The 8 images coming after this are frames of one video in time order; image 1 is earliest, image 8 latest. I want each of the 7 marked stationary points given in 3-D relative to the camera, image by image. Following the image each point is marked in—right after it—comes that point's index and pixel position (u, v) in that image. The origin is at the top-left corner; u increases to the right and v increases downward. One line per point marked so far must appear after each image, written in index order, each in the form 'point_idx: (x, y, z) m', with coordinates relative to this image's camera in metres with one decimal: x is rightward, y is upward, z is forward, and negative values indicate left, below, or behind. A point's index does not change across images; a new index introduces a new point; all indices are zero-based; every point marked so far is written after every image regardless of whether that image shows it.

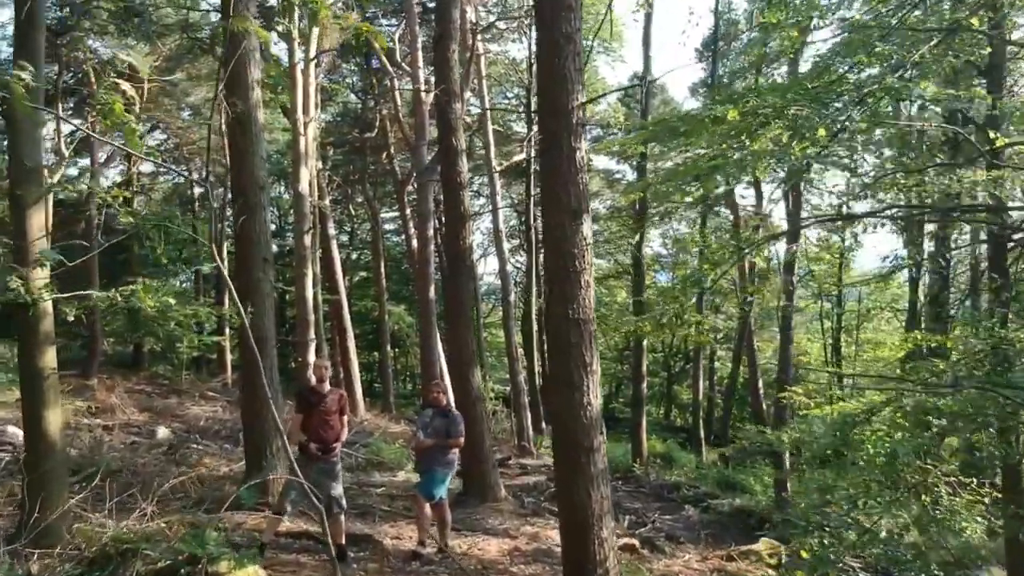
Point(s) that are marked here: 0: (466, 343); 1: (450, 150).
0: (-0.4, -0.5, +8.7) m
1: (-0.5, +1.2, +8.7) m
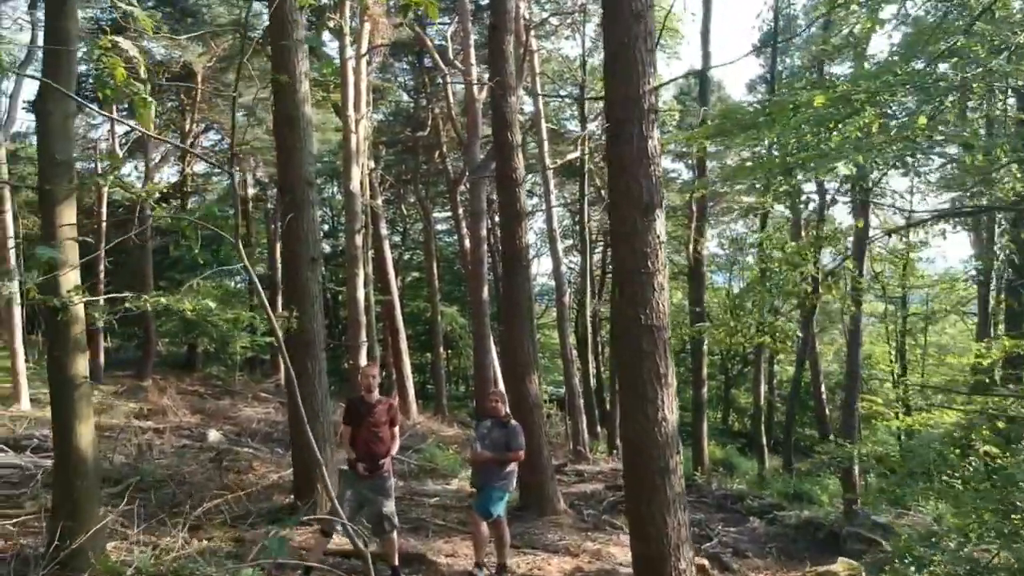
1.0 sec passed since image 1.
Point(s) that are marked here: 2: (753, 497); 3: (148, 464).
0: (+0.1, -0.5, +8.4) m
1: (-0.1, +1.1, +8.4) m
2: (+3.1, -2.7, +13.7) m
3: (-2.8, -1.4, +8.0) m
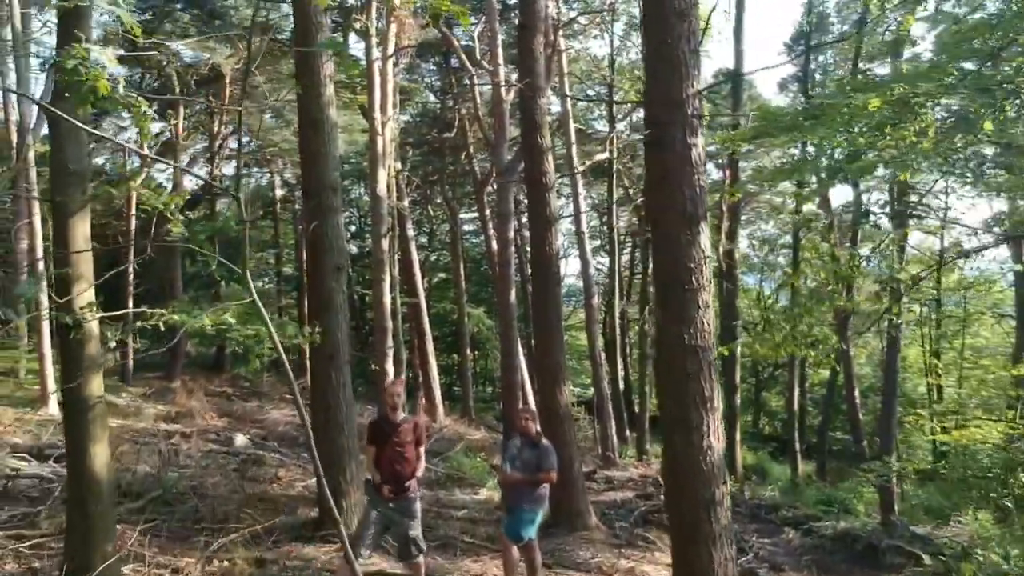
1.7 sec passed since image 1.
0: (+0.3, -0.5, +8.1) m
1: (+0.2, +1.1, +8.1) m
2: (+3.5, -2.8, +13.4) m
3: (-2.6, -1.4, +7.9) m
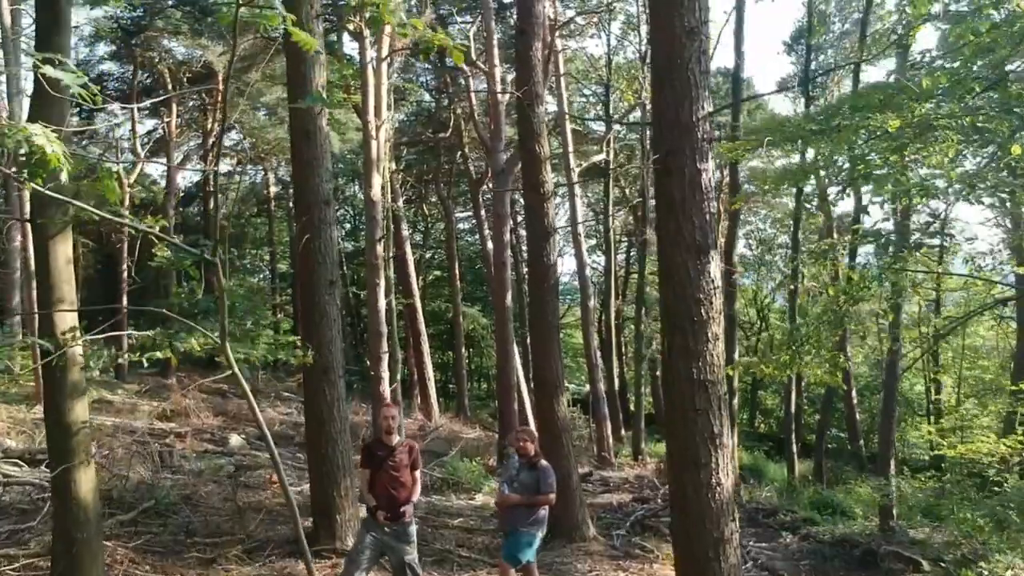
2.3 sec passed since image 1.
0: (+0.3, -0.6, +8.0) m
1: (+0.2, +1.0, +8.0) m
2: (+3.5, -2.8, +13.3) m
3: (-2.6, -1.5, +7.8) m
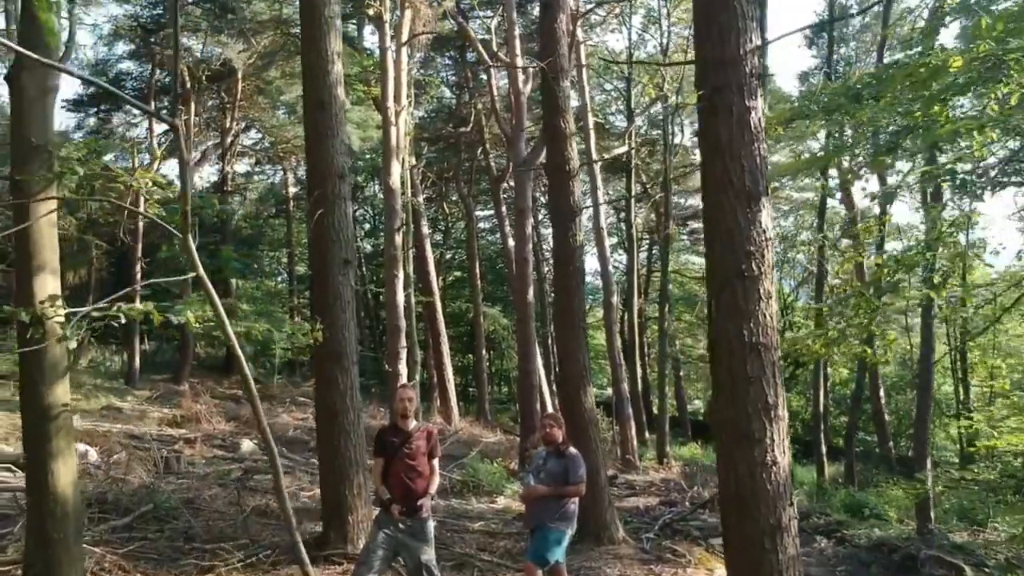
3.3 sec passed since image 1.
0: (+0.5, -0.5, +7.6) m
1: (+0.3, +1.1, +7.6) m
2: (+3.7, -2.7, +12.8) m
3: (-2.4, -1.4, +7.4) m
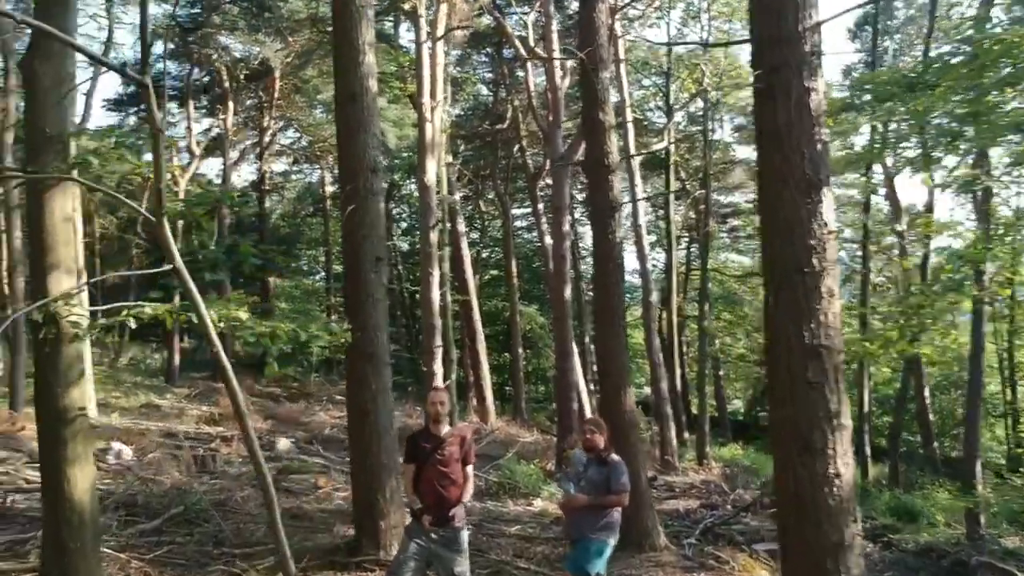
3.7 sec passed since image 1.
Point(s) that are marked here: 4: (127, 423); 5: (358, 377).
0: (+0.7, -0.5, +7.4) m
1: (+0.6, +1.1, +7.4) m
2: (+4.2, -2.7, +12.5) m
3: (-2.2, -1.4, +7.3) m
4: (-5.0, -1.7, +13.8) m
5: (-0.9, -0.5, +6.2) m
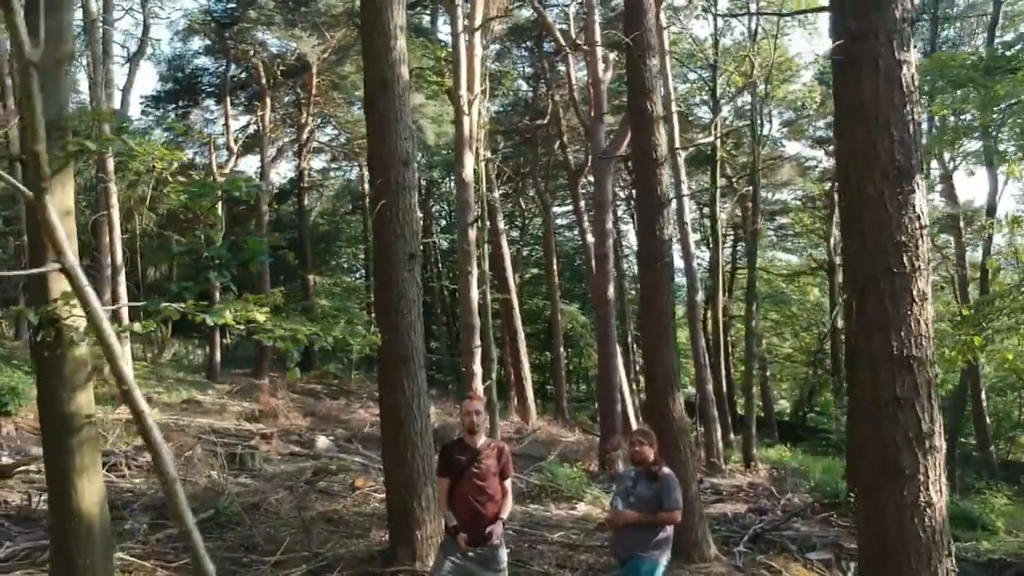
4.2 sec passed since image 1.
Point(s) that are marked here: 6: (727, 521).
0: (+1.0, -0.5, +7.0) m
1: (+0.9, +1.1, +7.0) m
2: (+4.7, -2.7, +12.0) m
3: (-1.9, -1.4, +7.0) m
4: (-4.5, -1.7, +13.7) m
5: (-0.7, -0.5, +6.0) m
6: (+2.2, -2.3, +10.6) m
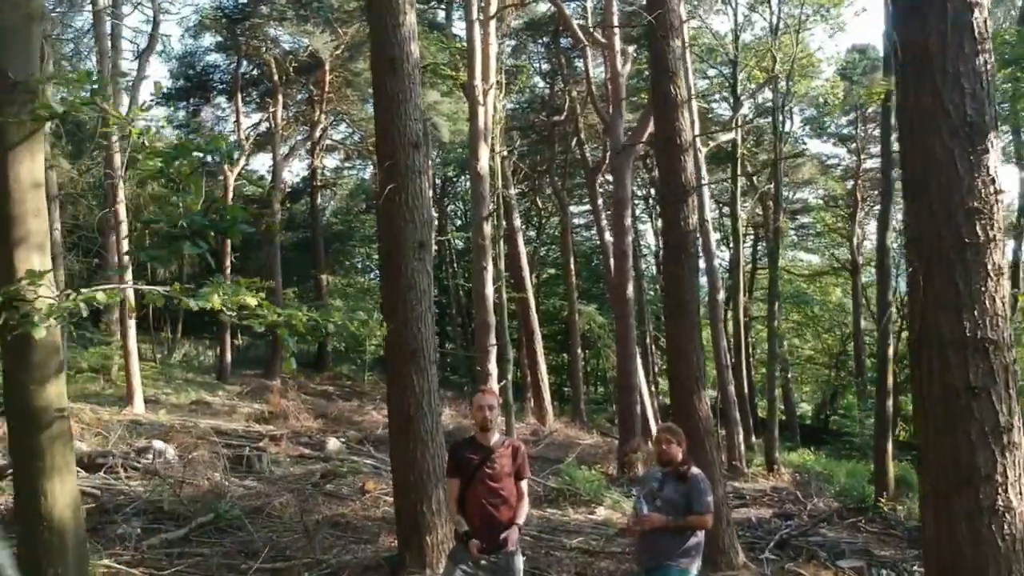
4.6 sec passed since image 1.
0: (+1.1, -0.4, +6.7) m
1: (+1.0, +1.2, +6.7) m
2: (+4.8, -2.7, +11.6) m
3: (-1.8, -1.3, +6.7) m
4: (-4.3, -1.7, +13.4) m
5: (-0.6, -0.5, +5.6) m
6: (+2.3, -2.3, +10.2) m
